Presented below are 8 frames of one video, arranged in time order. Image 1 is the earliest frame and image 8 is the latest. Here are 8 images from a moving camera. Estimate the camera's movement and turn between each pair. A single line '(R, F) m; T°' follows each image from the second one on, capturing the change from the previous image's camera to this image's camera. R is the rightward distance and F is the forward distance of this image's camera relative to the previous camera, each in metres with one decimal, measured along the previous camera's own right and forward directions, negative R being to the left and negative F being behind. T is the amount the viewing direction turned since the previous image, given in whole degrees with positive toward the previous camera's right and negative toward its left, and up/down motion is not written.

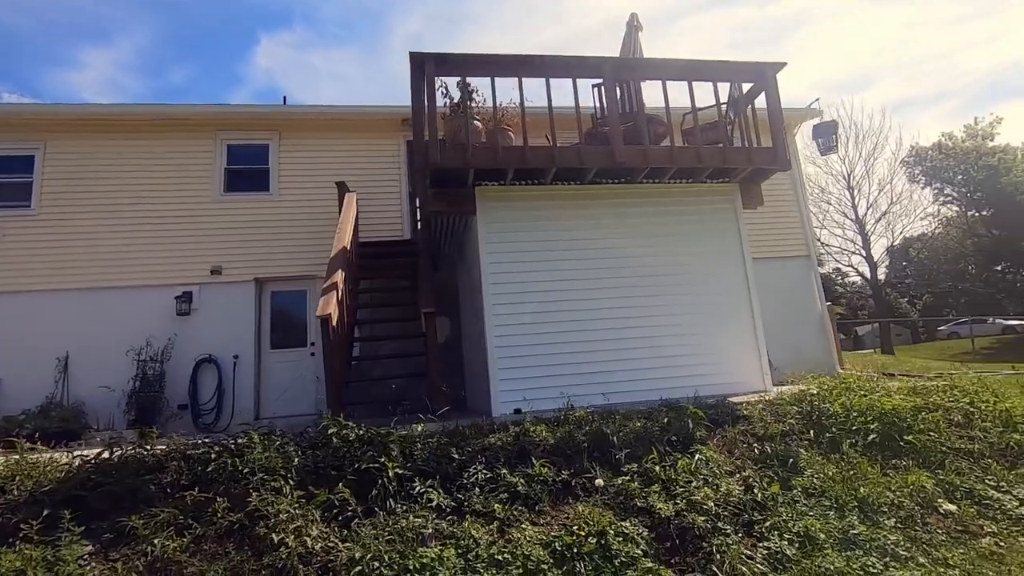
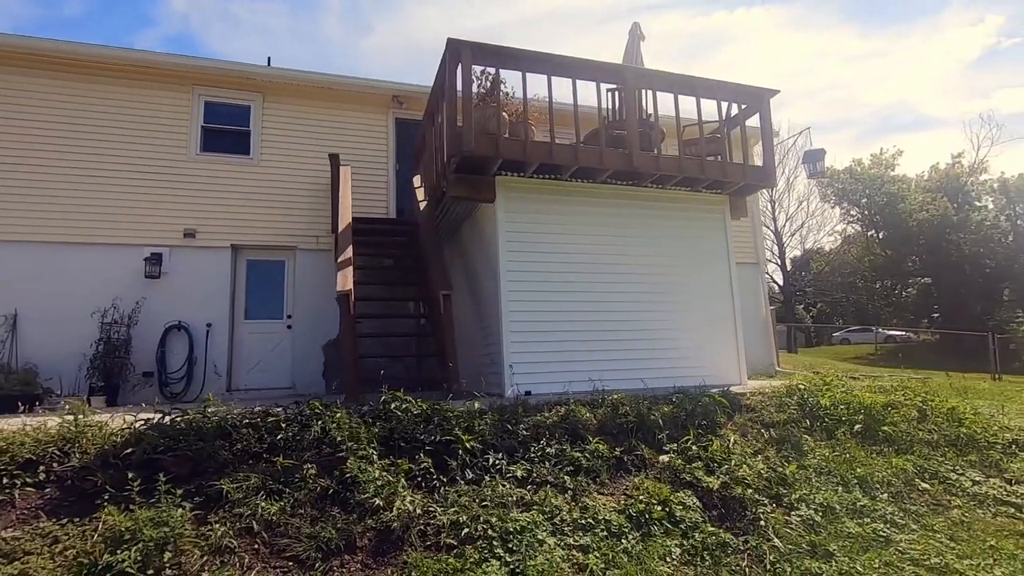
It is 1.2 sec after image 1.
(-0.9, -0.2) m; +8°
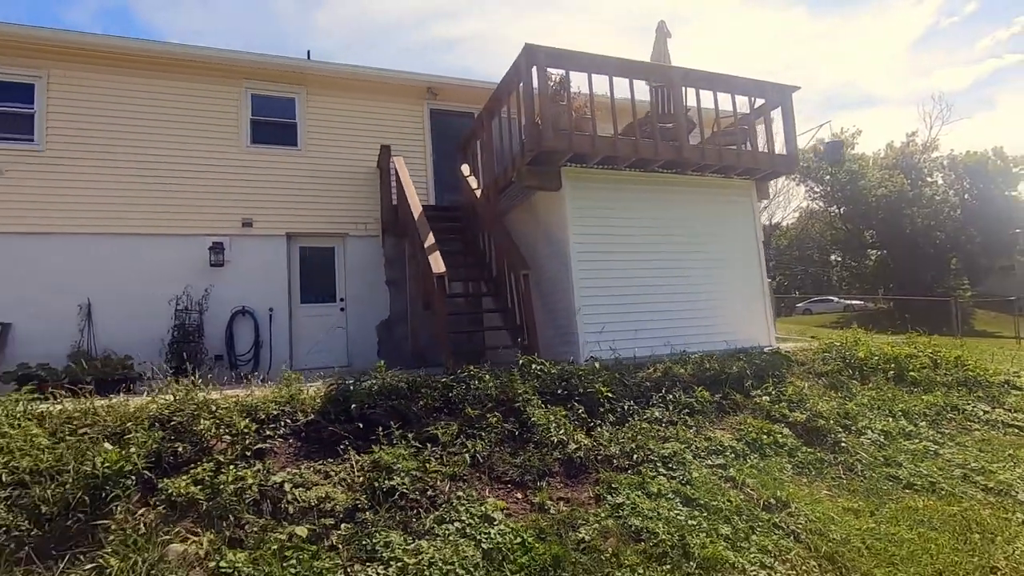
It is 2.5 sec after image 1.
(-1.2, -0.6) m; +4°
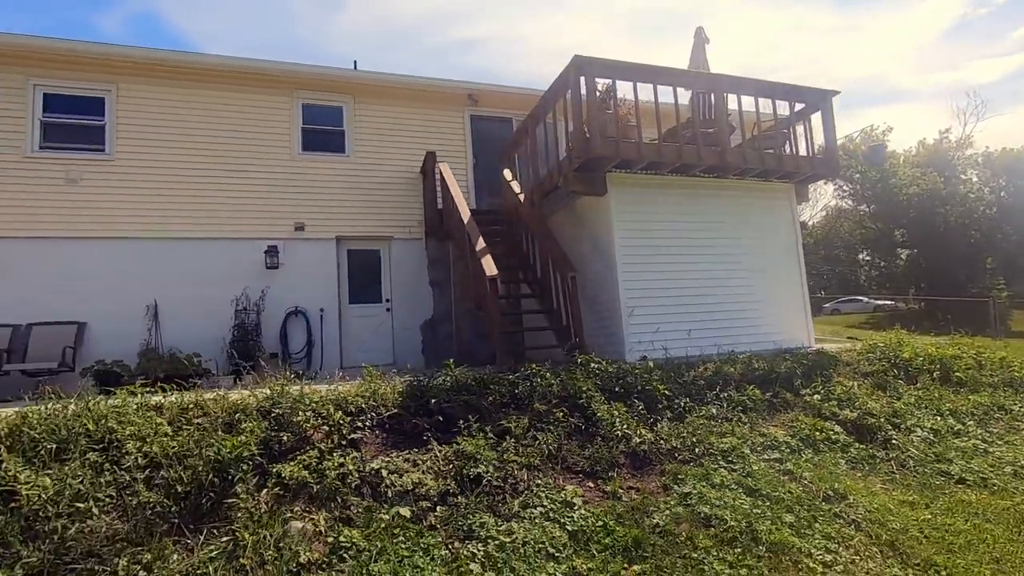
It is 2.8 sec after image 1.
(-0.3, -0.3) m; -2°
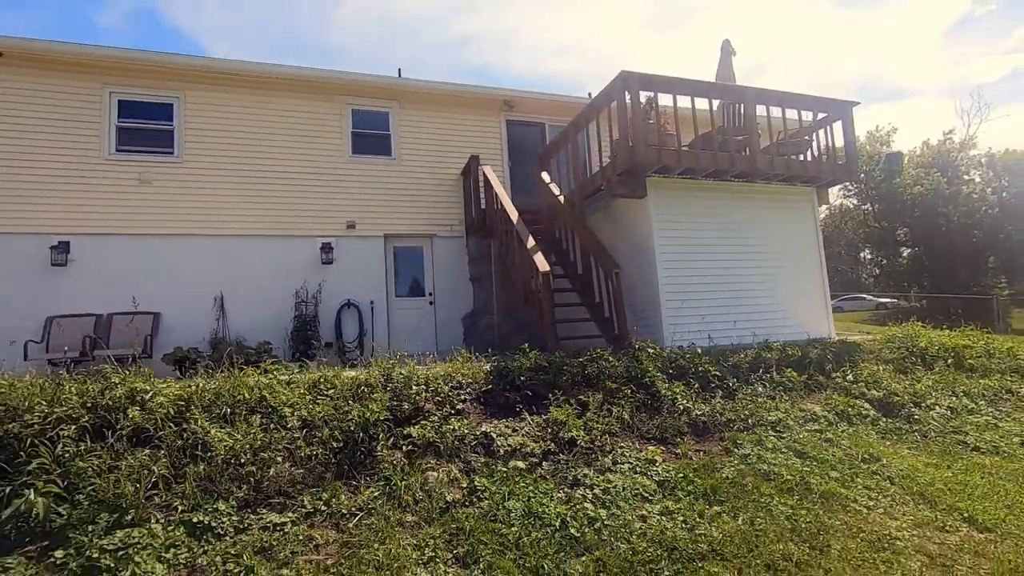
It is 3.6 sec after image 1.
(-0.6, -0.6) m; 0°
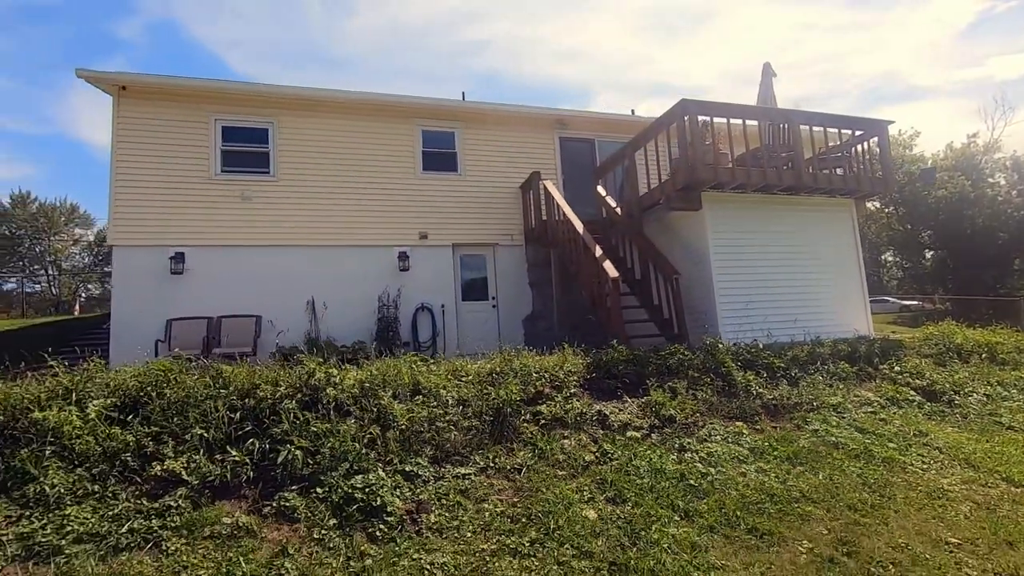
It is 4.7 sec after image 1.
(-0.8, -0.9) m; -1°
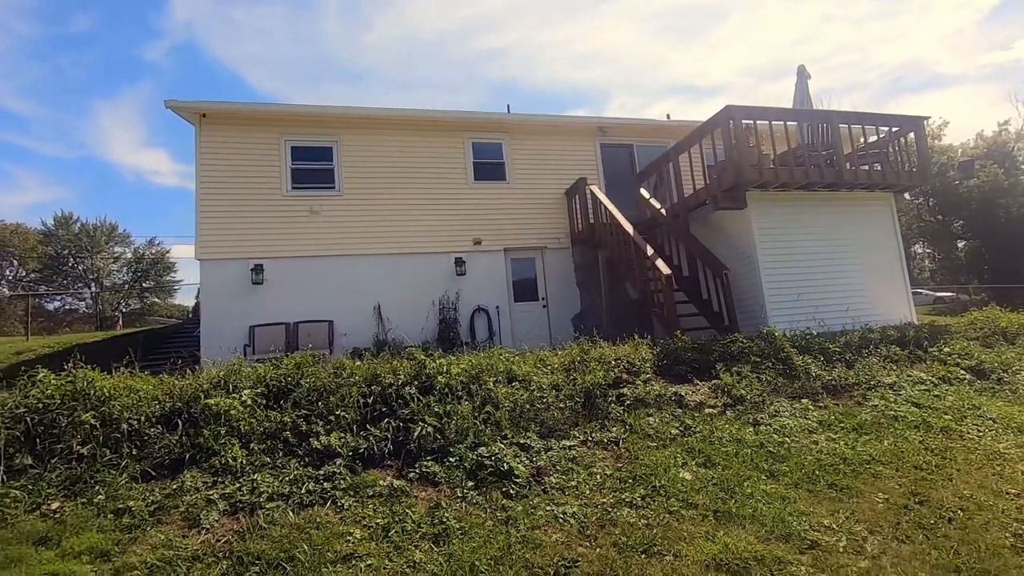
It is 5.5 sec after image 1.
(-0.6, -0.6) m; -2°
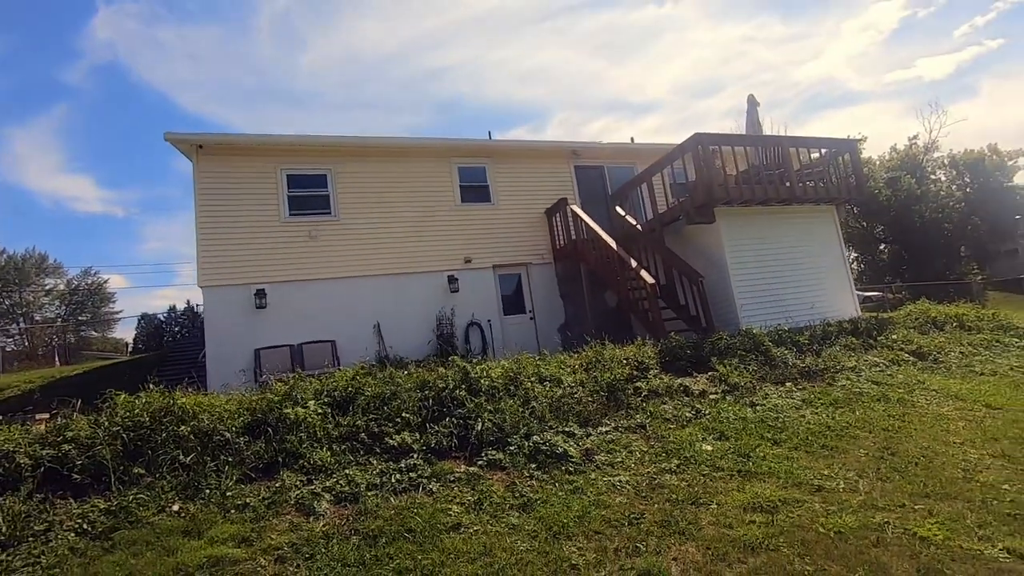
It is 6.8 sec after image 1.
(-0.8, -0.7) m; +5°
